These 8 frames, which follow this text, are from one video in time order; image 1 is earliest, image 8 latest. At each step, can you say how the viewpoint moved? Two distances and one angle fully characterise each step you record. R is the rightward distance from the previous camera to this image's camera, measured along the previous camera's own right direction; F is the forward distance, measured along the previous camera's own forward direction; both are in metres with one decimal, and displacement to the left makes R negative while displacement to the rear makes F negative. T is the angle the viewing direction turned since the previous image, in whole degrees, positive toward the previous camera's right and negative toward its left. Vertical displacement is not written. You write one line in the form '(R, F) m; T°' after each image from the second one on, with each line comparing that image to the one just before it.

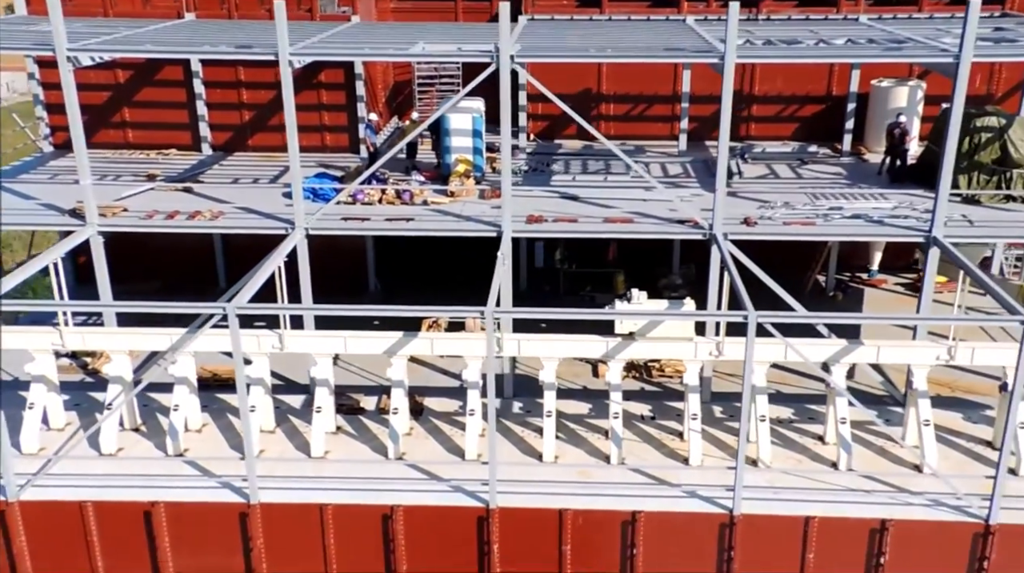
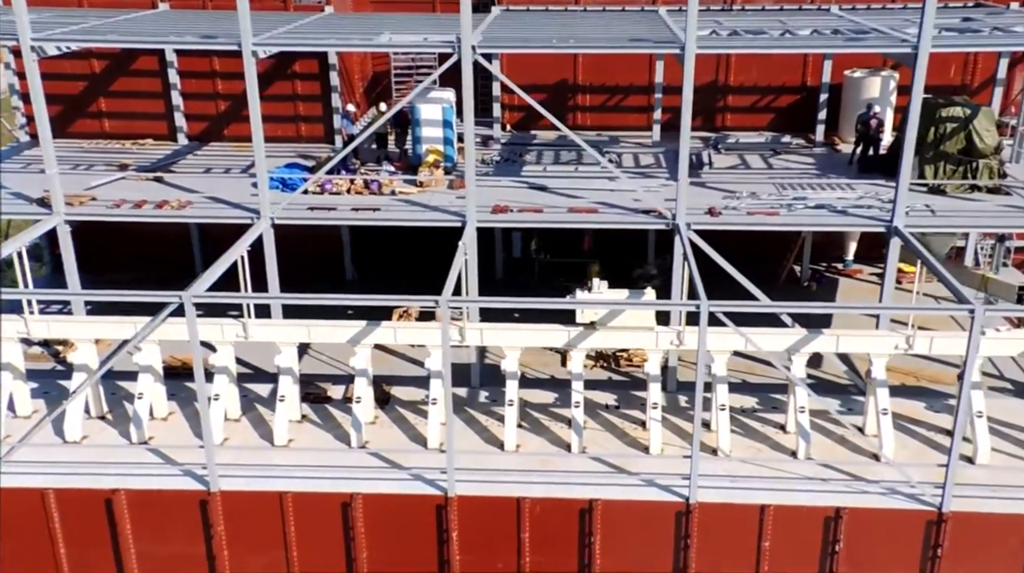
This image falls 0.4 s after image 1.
(+0.5, -0.1) m; 0°
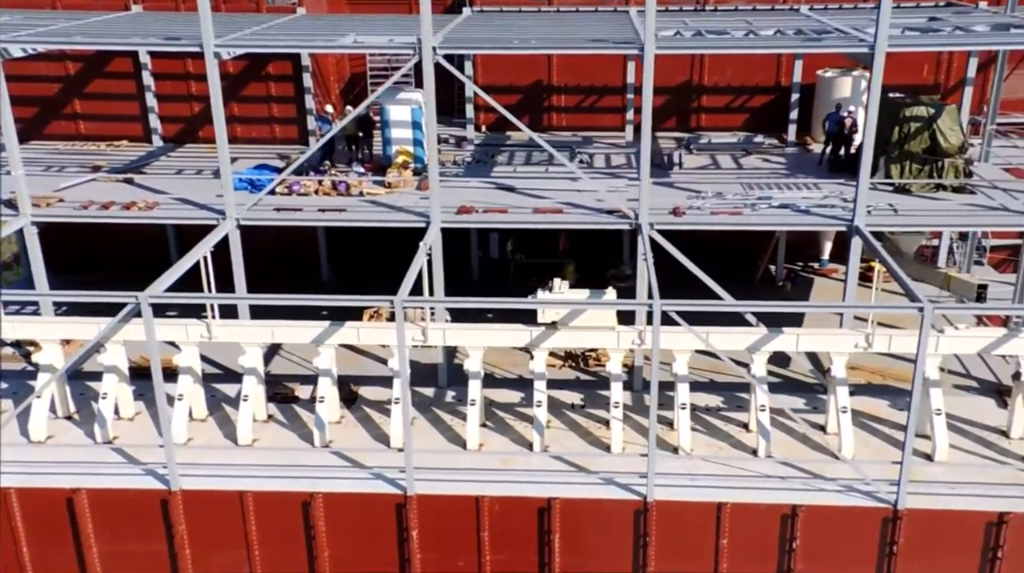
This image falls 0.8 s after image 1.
(+0.5, -0.1) m; 0°
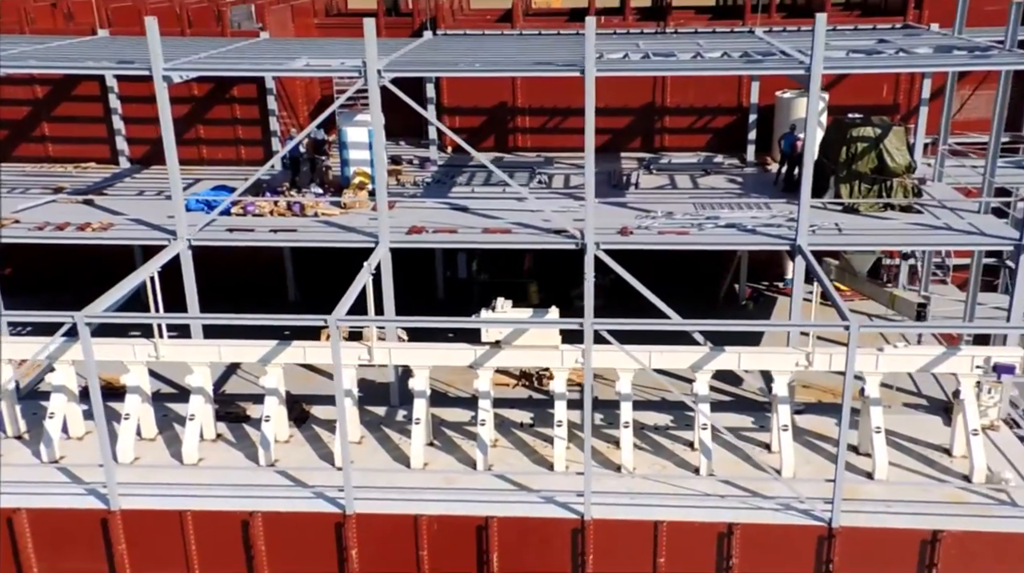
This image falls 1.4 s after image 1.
(+0.8, -0.1) m; 0°
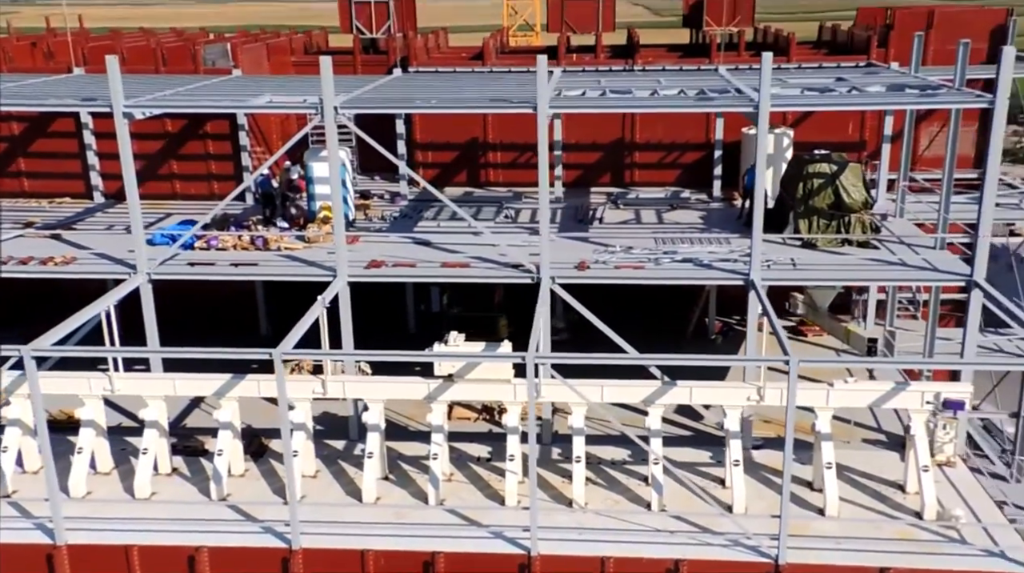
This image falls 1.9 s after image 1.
(+0.7, -0.1) m; 0°
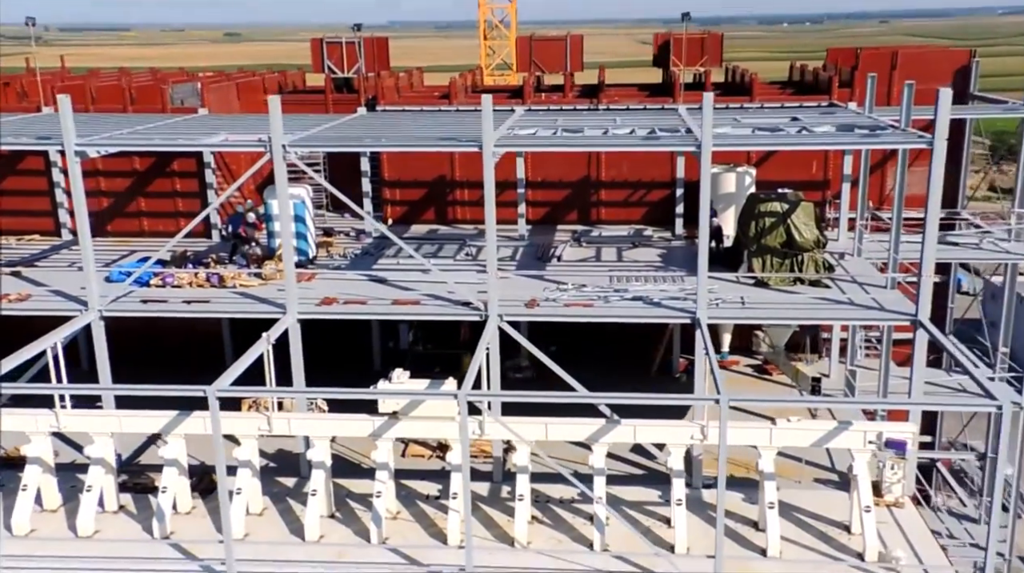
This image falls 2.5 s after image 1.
(+0.9, 0.0) m; -1°
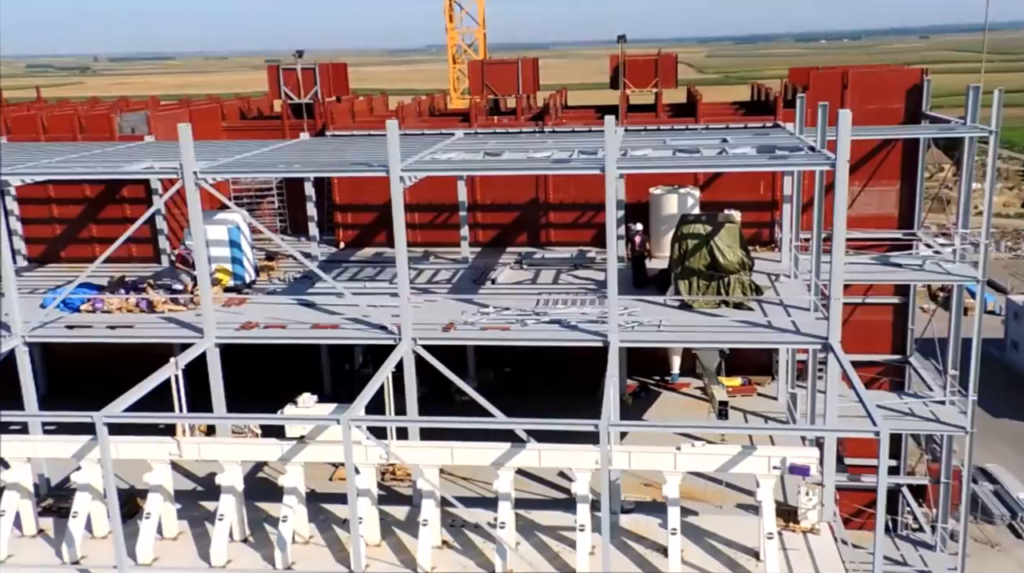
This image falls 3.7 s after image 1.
(+1.8, +0.1) m; -2°
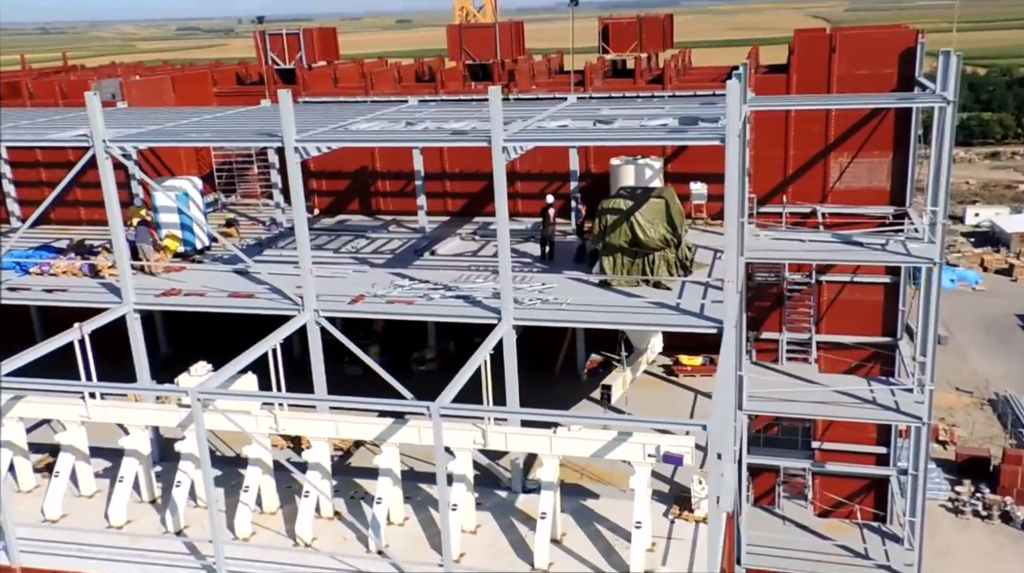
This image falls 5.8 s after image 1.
(+3.1, +0.5) m; -7°
